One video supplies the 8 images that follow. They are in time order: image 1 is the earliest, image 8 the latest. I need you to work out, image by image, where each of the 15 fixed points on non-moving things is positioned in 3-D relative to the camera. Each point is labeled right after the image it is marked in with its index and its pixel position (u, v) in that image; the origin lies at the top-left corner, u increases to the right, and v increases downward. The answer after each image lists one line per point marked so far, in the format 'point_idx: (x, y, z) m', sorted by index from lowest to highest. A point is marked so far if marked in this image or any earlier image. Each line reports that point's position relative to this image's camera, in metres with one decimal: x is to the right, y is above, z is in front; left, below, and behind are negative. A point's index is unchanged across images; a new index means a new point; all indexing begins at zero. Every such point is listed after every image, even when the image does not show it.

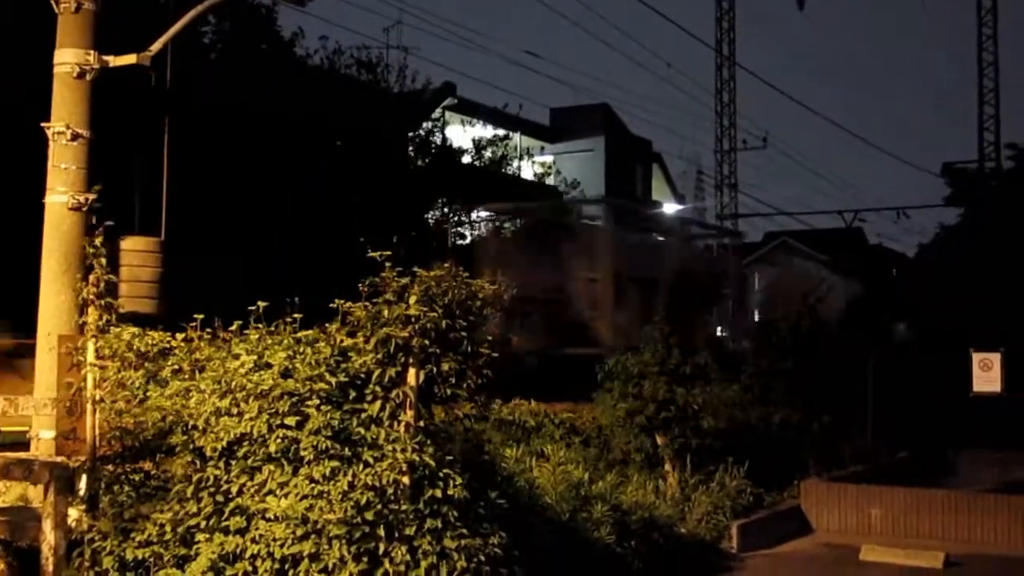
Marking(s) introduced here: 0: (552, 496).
0: (+0.4, -1.7, +9.1) m
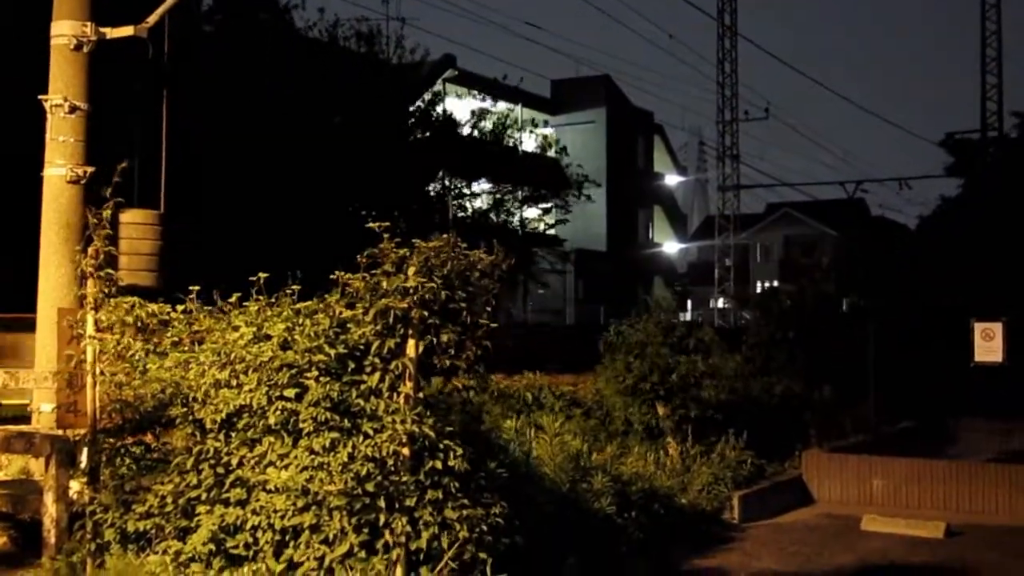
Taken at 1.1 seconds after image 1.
0: (+0.4, -1.5, +9.1) m
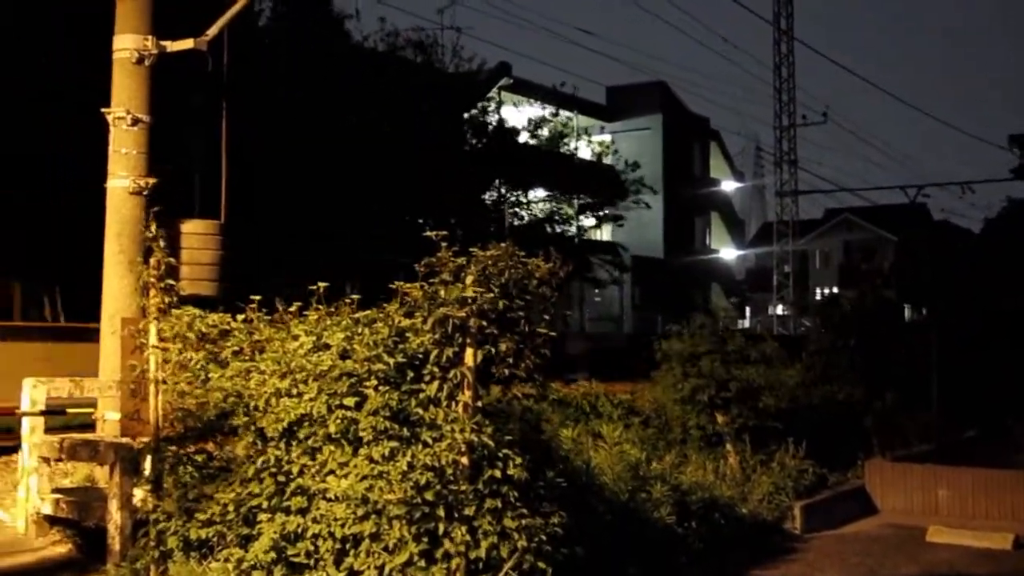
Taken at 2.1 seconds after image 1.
0: (+0.9, -1.5, +9.0) m
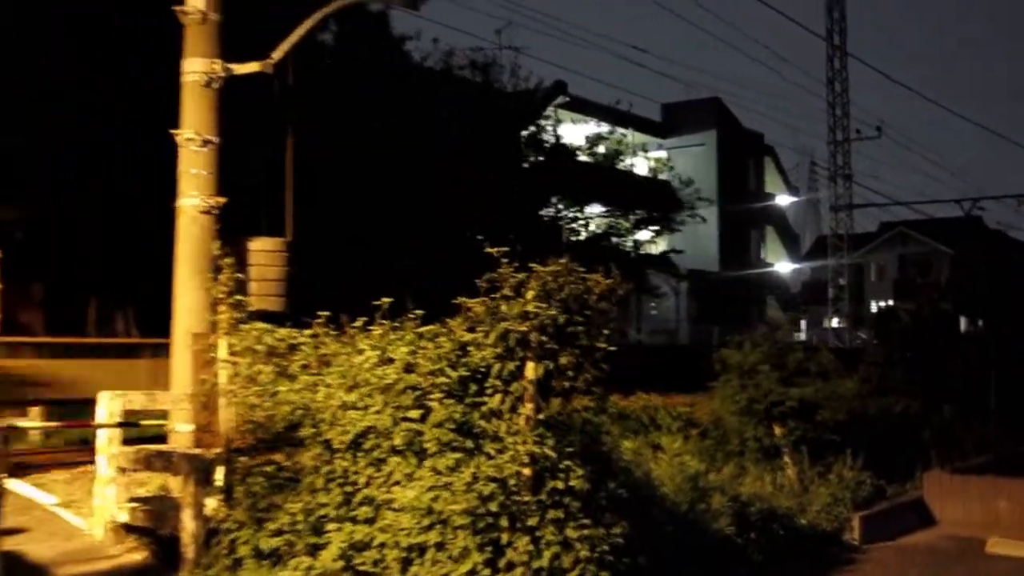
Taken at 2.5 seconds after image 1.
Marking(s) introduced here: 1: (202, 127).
0: (+1.3, -1.6, +9.1) m
1: (-2.1, +1.1, +7.6) m
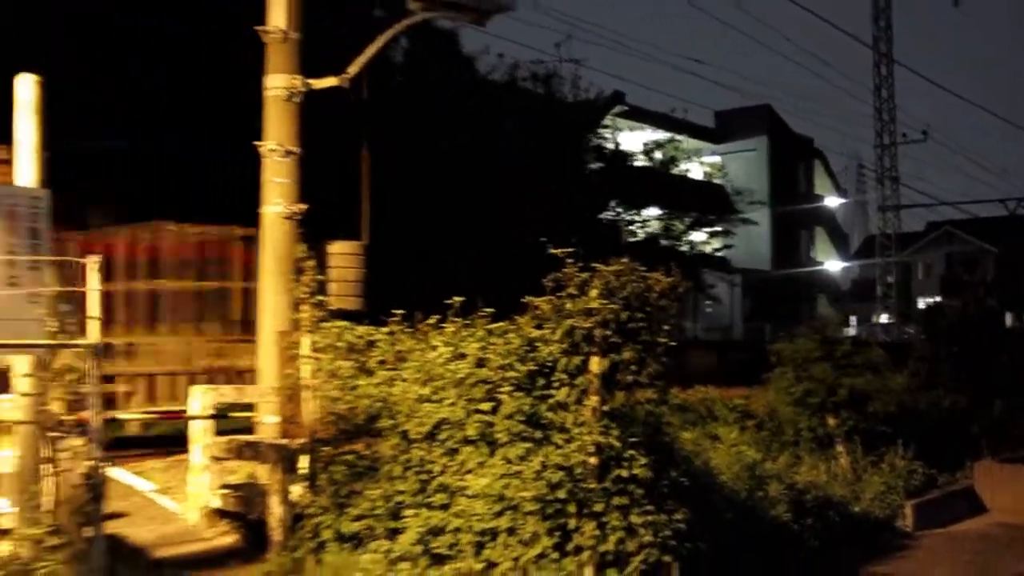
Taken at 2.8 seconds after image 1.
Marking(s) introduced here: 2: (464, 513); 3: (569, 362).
0: (+1.9, -1.6, +9.5) m
1: (-1.7, +1.1, +8.1) m
2: (-0.3, -1.5, +7.3) m
3: (+0.4, -0.5, +7.3) m
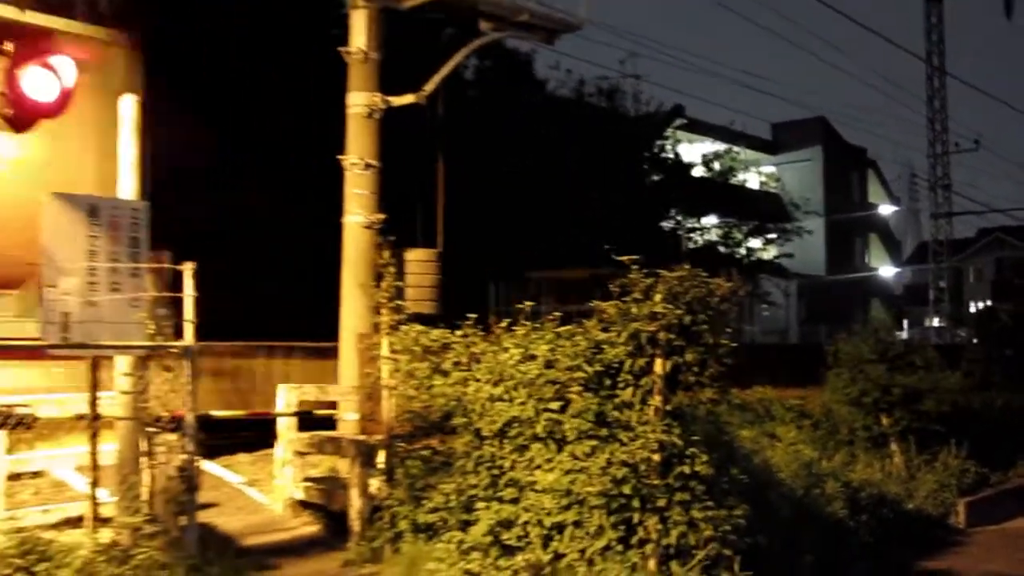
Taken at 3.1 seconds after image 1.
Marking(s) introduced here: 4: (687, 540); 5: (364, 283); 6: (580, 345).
0: (+2.4, -1.7, +9.8) m
1: (-1.2, +1.1, +8.6) m
2: (+0.2, -1.5, +7.8) m
3: (+0.9, -0.5, +7.7) m
4: (+1.2, -1.8, +7.8) m
5: (-1.2, 0.0, +8.5) m
6: (+0.5, -0.4, +7.8) m
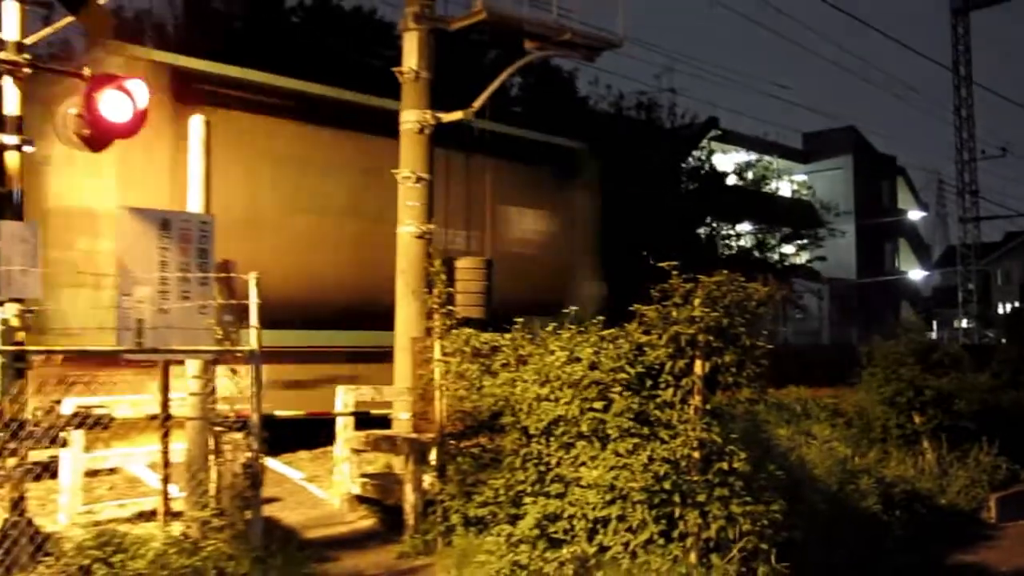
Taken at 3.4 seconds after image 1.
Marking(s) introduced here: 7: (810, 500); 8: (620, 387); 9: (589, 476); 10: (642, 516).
0: (+2.8, -1.7, +10.2) m
1: (-0.8, +1.0, +9.1) m
2: (+0.5, -1.6, +8.2) m
3: (+1.2, -0.6, +8.1) m
4: (+1.6, -1.8, +8.2) m
5: (-0.8, 0.0, +9.0) m
6: (+0.8, -0.4, +8.2) m
7: (+2.5, -1.9, +9.2) m
8: (+0.8, -0.7, +8.1) m
9: (+0.6, -1.4, +8.1) m
10: (+1.0, -1.6, +8.0) m
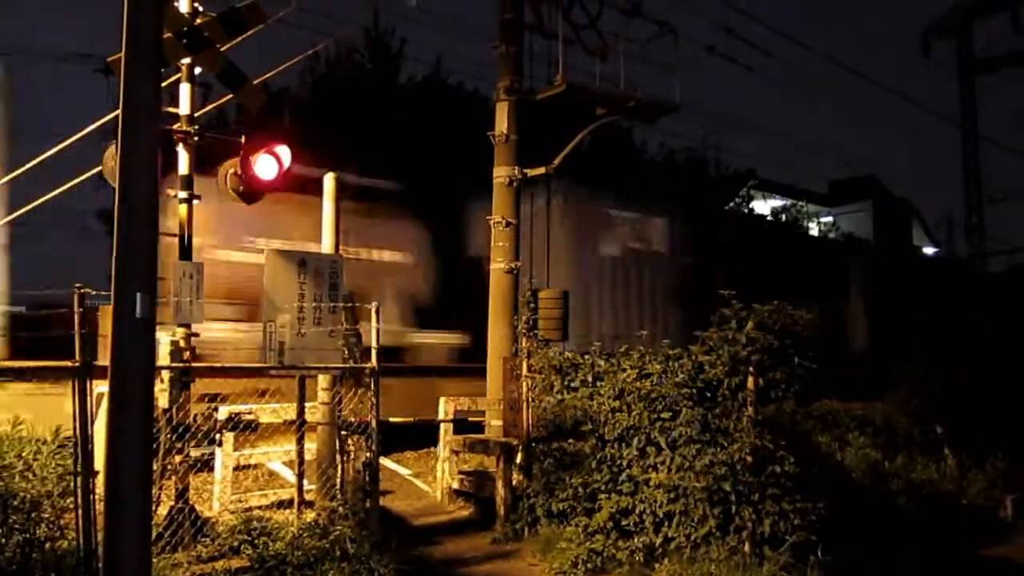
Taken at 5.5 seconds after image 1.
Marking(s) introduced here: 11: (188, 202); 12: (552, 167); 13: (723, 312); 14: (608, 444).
0: (+3.6, -2.0, +11.7) m
1: (-0.1, +0.7, +10.9) m
2: (+1.2, -1.8, +9.8) m
3: (+1.9, -0.8, +9.7) m
4: (+2.3, -2.0, +9.8) m
5: (-0.1, -0.3, +10.7) m
6: (+1.5, -0.7, +9.8) m
7: (+3.3, -2.1, +10.7) m
8: (+1.5, -0.9, +9.7) m
9: (+1.3, -1.6, +9.7) m
10: (+1.7, -1.9, +9.6) m
11: (-2.8, +0.8, +9.6) m
12: (+0.4, +1.2, +10.6) m
13: (+1.9, -0.2, +10.0) m
14: (+0.9, -1.4, +10.1) m
